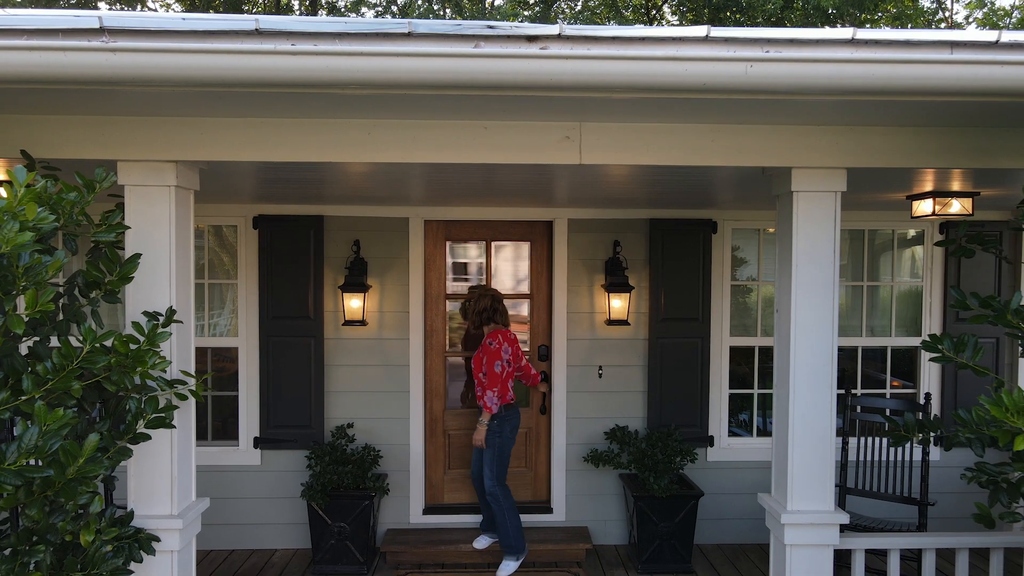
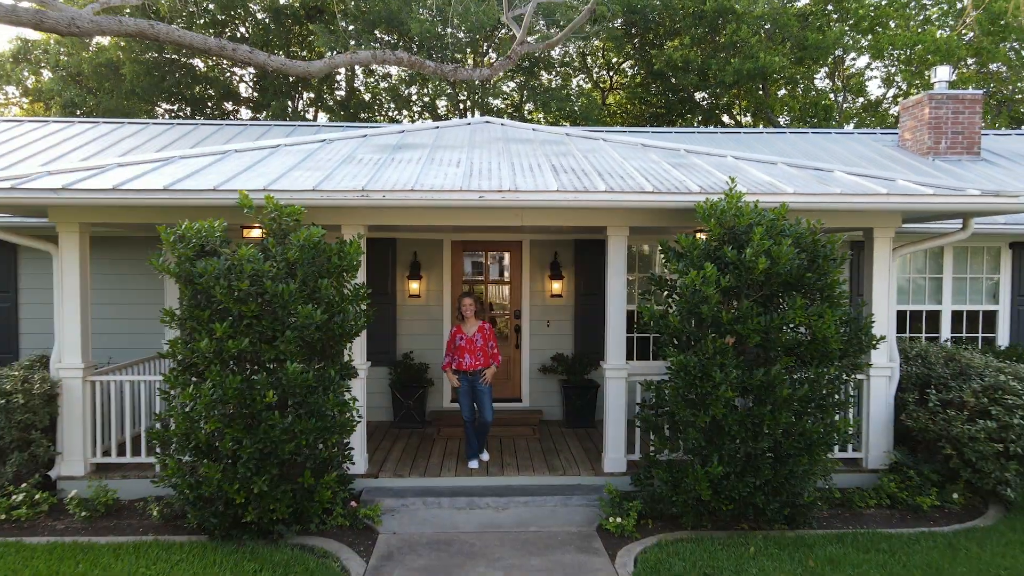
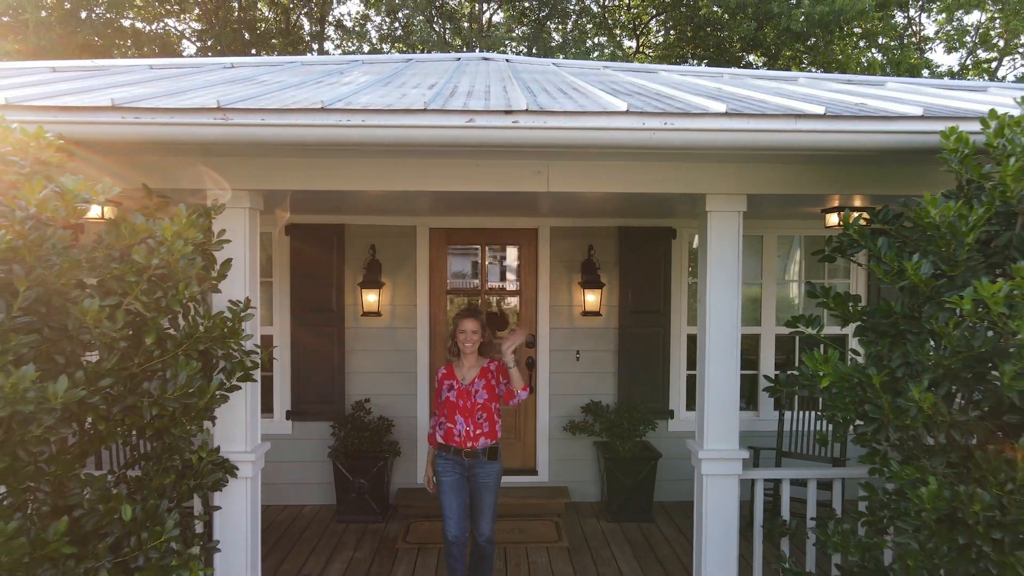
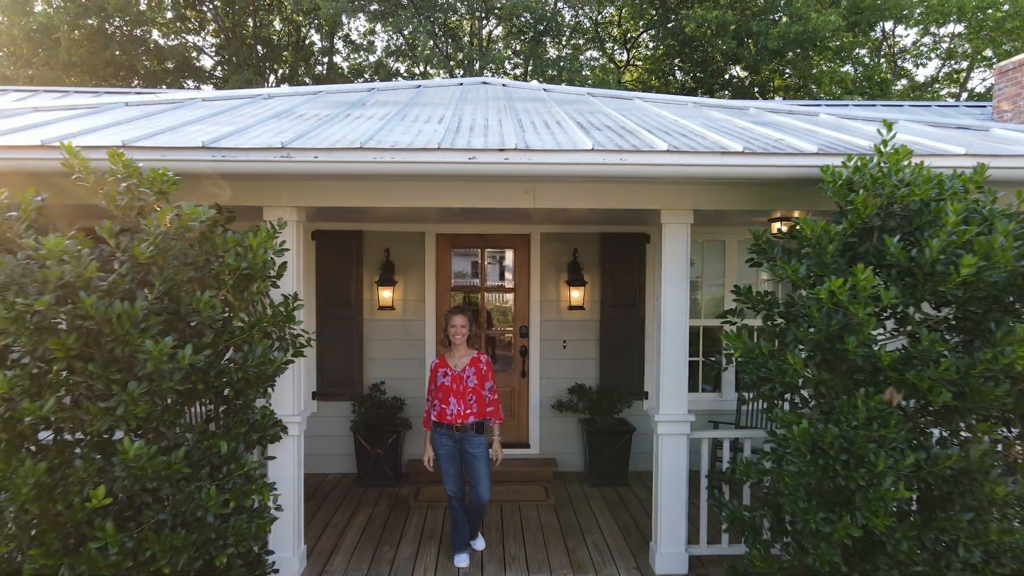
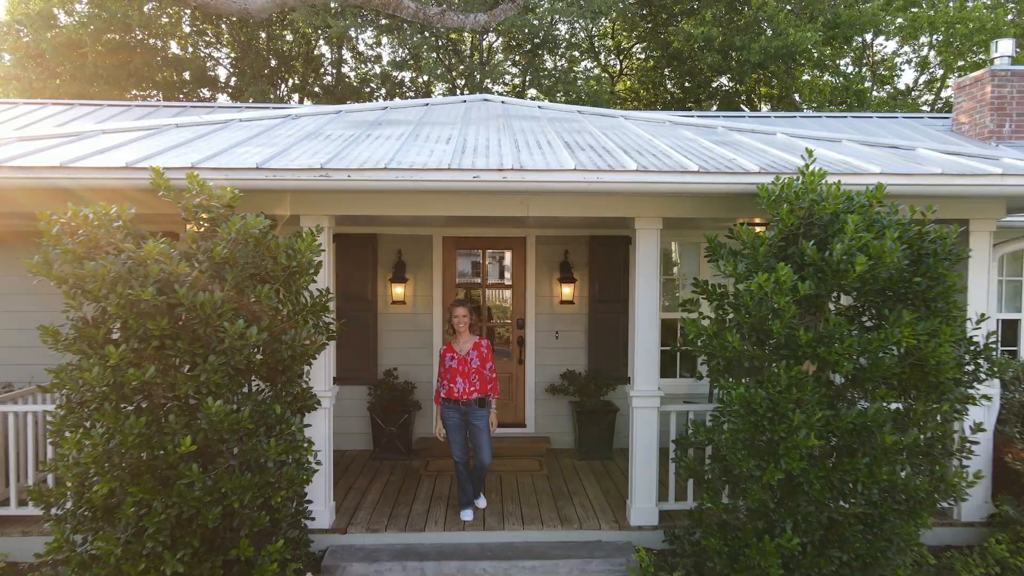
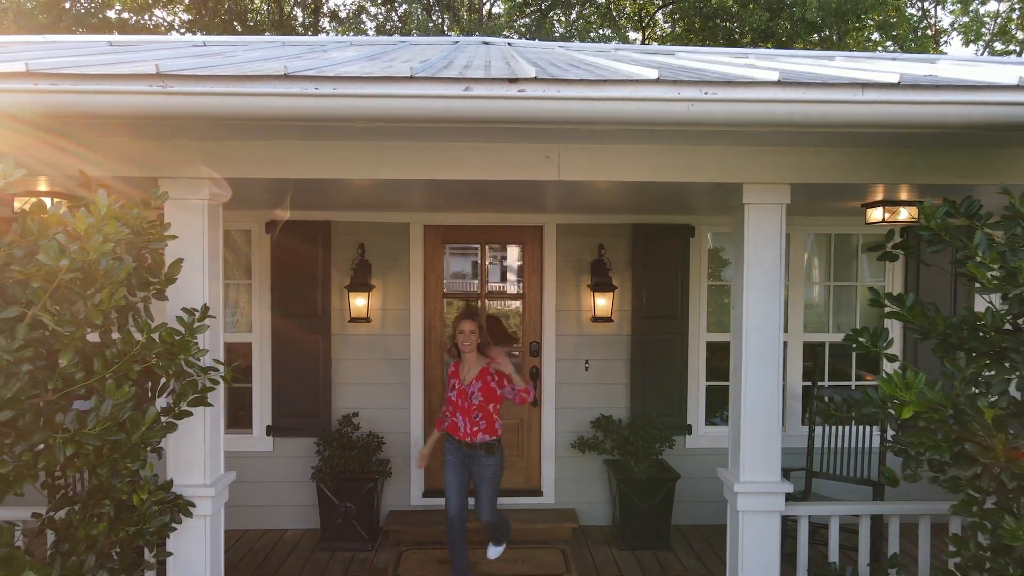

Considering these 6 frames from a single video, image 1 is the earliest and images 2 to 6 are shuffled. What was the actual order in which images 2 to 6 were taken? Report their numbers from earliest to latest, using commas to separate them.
6, 3, 4, 5, 2
